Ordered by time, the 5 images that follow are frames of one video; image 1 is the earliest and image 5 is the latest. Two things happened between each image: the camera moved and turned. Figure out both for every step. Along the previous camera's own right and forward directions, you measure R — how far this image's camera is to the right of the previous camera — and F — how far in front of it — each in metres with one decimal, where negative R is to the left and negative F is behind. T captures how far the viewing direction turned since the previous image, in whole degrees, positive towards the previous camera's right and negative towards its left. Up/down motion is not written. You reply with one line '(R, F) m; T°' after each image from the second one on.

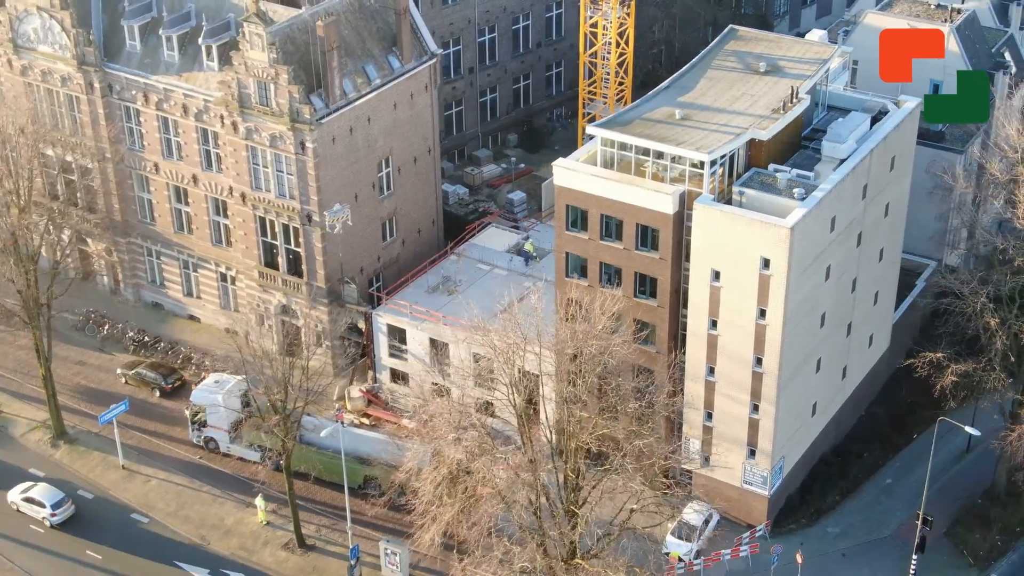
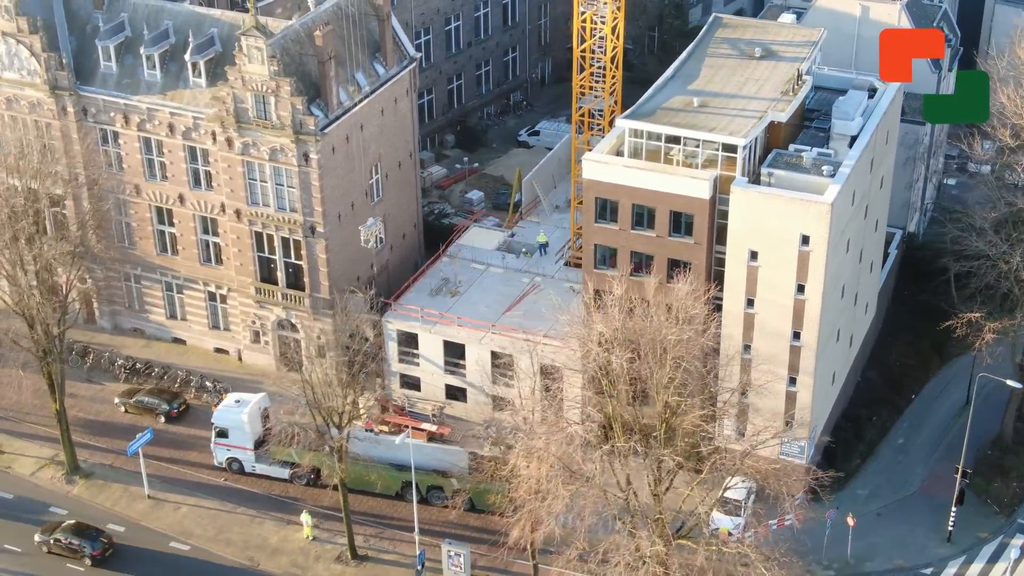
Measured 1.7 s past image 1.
(-9.0, -0.2) m; +6°
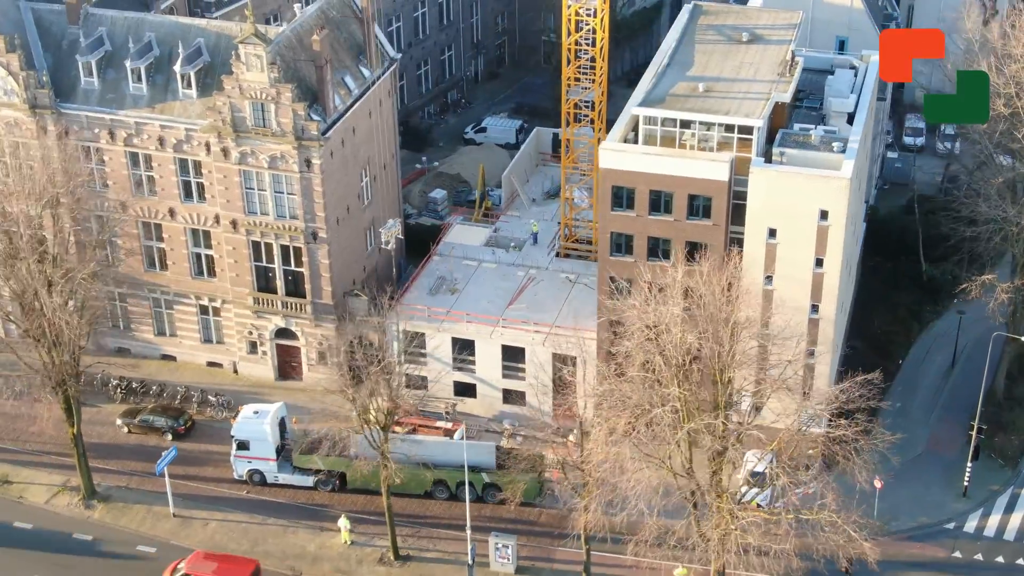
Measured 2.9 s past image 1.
(-7.2, -0.4) m; +5°
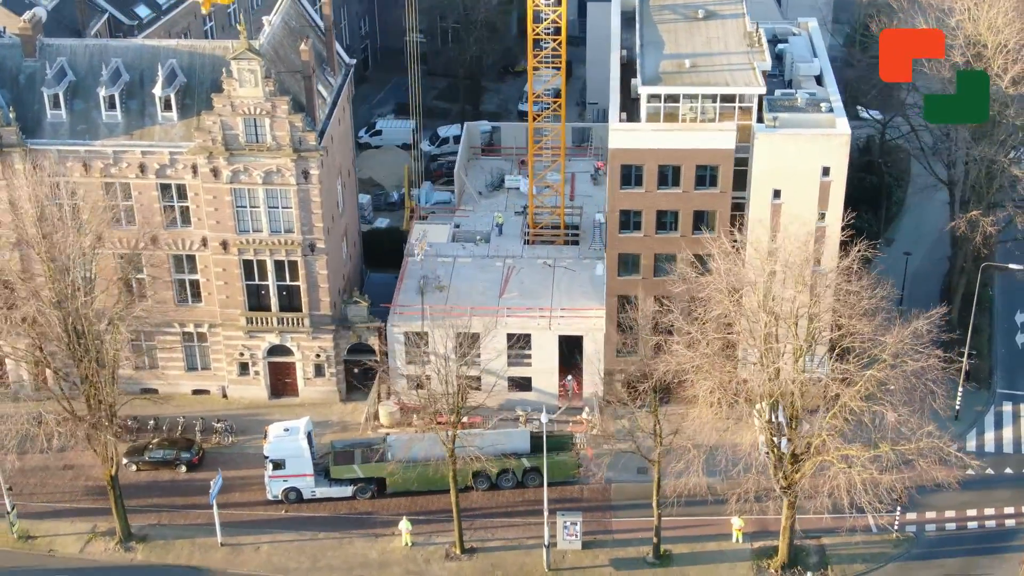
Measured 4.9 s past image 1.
(-12.8, -0.4) m; +10°
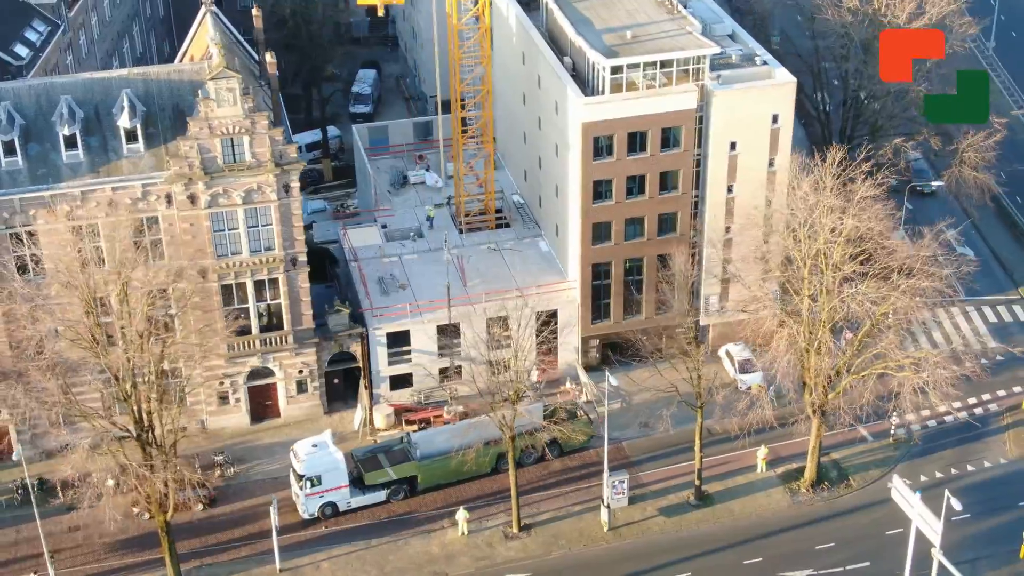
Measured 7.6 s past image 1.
(-15.9, -0.2) m; +13°
